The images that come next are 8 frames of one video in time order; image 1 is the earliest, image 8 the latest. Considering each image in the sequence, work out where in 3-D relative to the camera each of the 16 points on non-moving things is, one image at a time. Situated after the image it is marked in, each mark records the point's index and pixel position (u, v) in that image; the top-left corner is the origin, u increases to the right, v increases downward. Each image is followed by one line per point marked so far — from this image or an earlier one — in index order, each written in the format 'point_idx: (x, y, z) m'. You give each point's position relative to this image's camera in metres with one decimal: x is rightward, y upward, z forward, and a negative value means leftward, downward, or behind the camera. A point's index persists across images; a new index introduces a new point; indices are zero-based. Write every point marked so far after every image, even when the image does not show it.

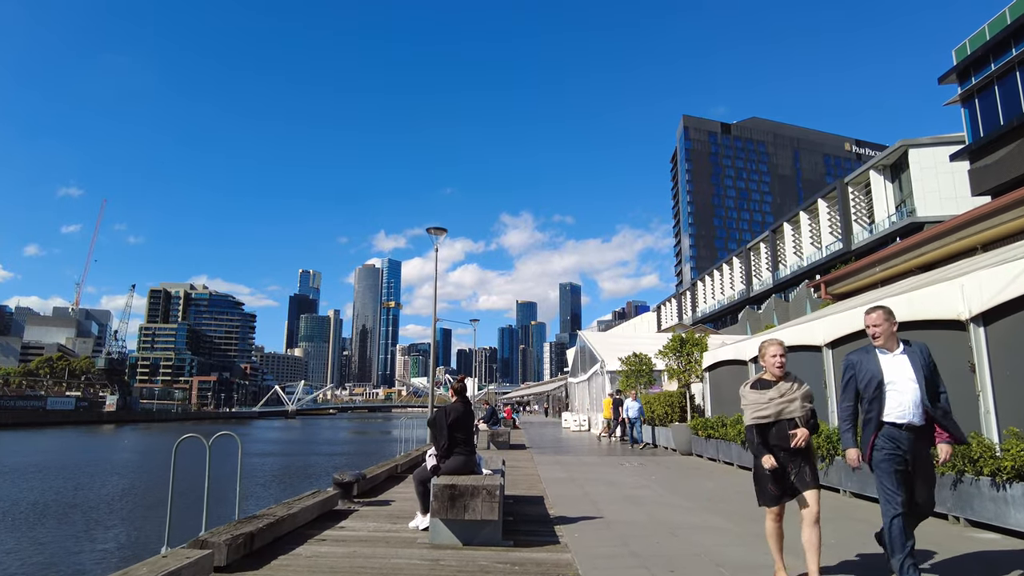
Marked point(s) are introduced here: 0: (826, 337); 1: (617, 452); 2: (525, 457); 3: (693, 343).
0: (+5.3, -0.8, +9.8) m
1: (+2.9, -4.7, +16.7) m
2: (+0.4, -4.2, +14.6) m
3: (+5.1, -1.5, +16.4) m
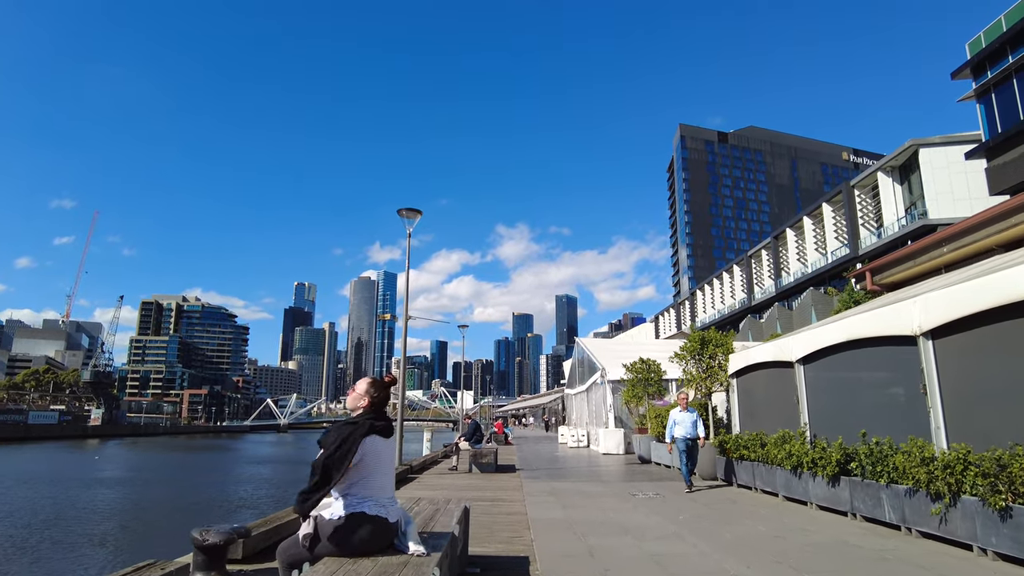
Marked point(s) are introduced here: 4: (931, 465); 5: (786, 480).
0: (+5.0, -0.4, +7.1) m
1: (+2.5, -4.5, +13.9) m
2: (0.0, -4.0, +11.8) m
3: (+4.8, -1.3, +13.7) m
4: (+4.2, -1.8, +5.9) m
5: (+4.3, -3.0, +9.1) m
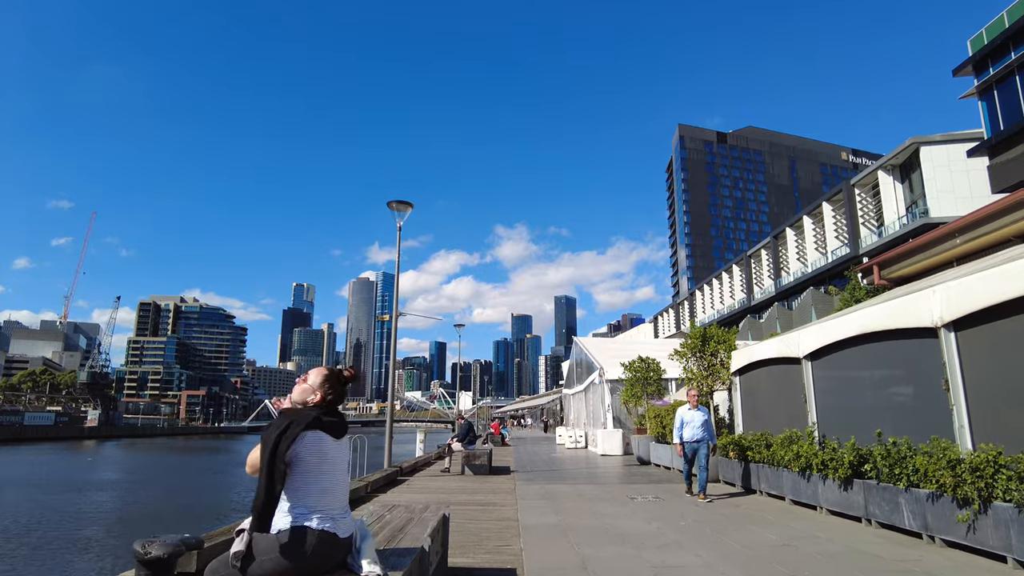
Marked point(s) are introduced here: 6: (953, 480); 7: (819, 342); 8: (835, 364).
0: (+4.8, -0.3, +6.5) m
1: (+2.4, -4.3, +13.4) m
2: (-0.1, -3.8, +11.2) m
3: (+4.6, -1.2, +13.2) m
4: (+4.1, -1.6, +5.4) m
5: (+4.1, -2.9, +8.6) m
6: (+4.1, -1.8, +5.4) m
7: (+4.7, -0.8, +8.9) m
8: (+4.8, -1.2, +8.8) m
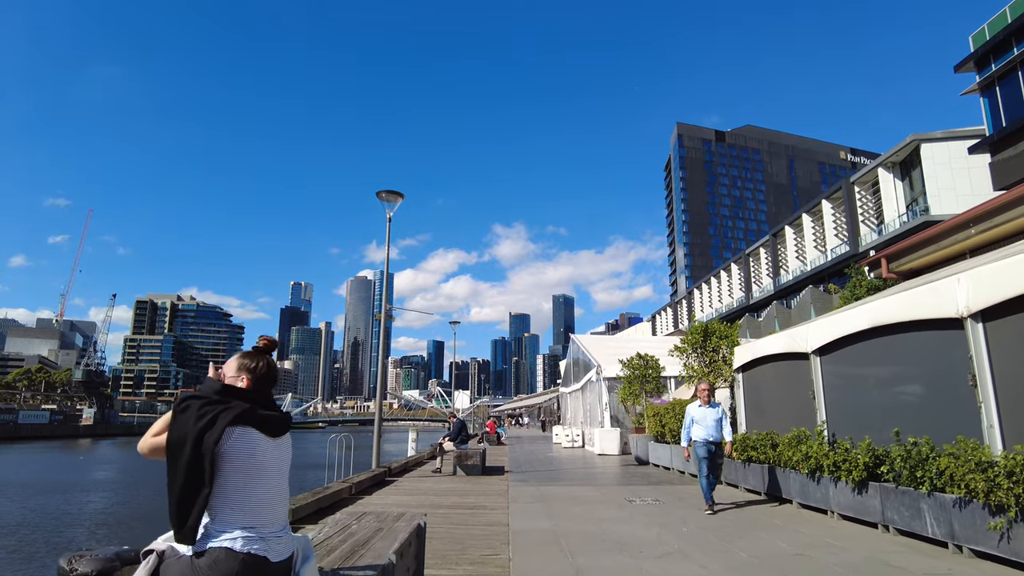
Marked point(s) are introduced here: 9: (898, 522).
0: (+4.7, -0.1, +6.0) m
1: (+2.3, -4.2, +12.9) m
2: (-0.2, -3.7, +10.7) m
3: (+4.5, -1.0, +12.7) m
4: (+4.0, -1.5, +4.9) m
5: (+4.0, -2.7, +8.1) m
6: (+4.0, -1.6, +4.9) m
7: (+4.6, -0.7, +8.4) m
8: (+4.7, -1.0, +8.3) m
9: (+4.0, -2.4, +6.1) m
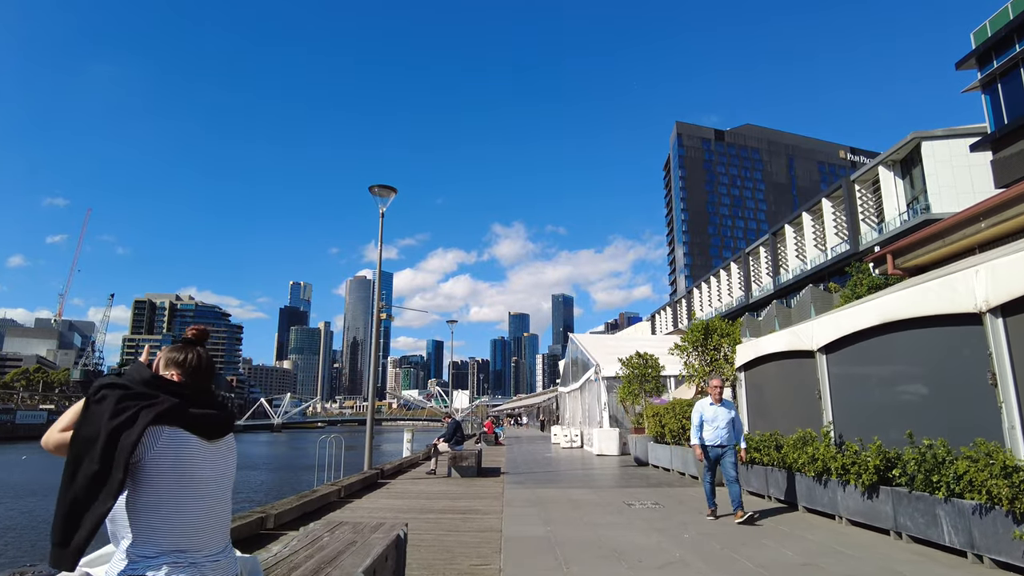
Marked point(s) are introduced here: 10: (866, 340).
0: (+4.6, -0.1, +5.7) m
1: (+2.2, -4.1, +12.6) m
2: (-0.3, -3.6, +10.4) m
3: (+4.4, -1.0, +12.4) m
4: (+3.9, -1.5, +4.6) m
5: (+3.9, -2.7, +7.8) m
6: (+3.9, -1.6, +4.6) m
7: (+4.5, -0.6, +8.1) m
8: (+4.6, -1.0, +7.9) m
9: (+3.9, -2.4, +5.8) m
10: (+4.7, -0.7, +7.7) m
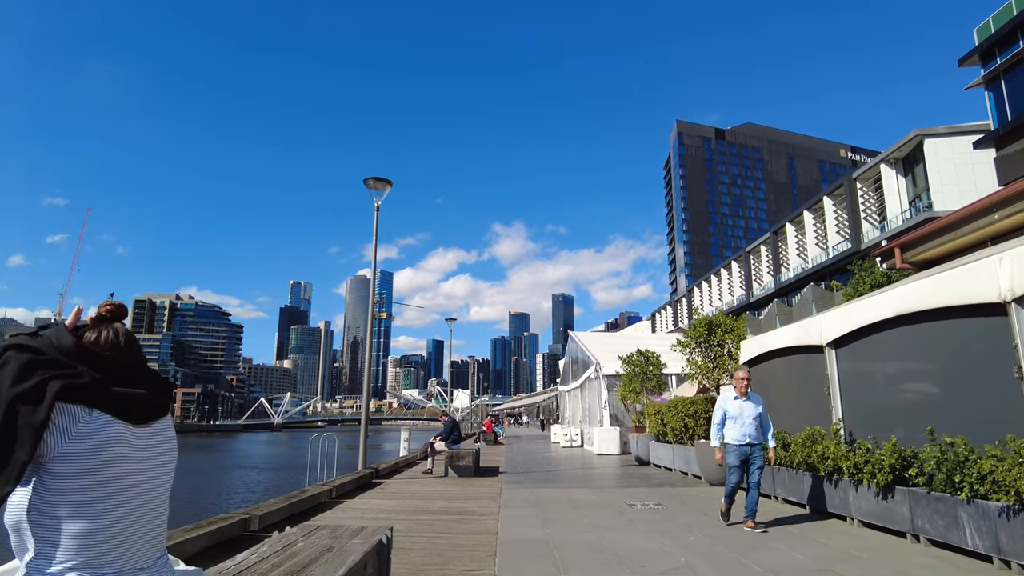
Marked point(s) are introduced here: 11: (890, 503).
0: (+4.6, 0.0, +5.4) m
1: (+2.1, -4.0, +12.2) m
2: (-0.4, -3.5, +10.1) m
3: (+4.4, -0.8, +12.1) m
4: (+3.8, -1.4, +4.2) m
5: (+3.9, -2.6, +7.5) m
6: (+3.8, -1.5, +4.2) m
7: (+4.4, -0.5, +7.8) m
8: (+4.6, -0.9, +7.6) m
9: (+3.9, -2.3, +5.5) m
10: (+4.6, -0.6, +7.4) m
11: (+3.9, -2.2, +6.1) m
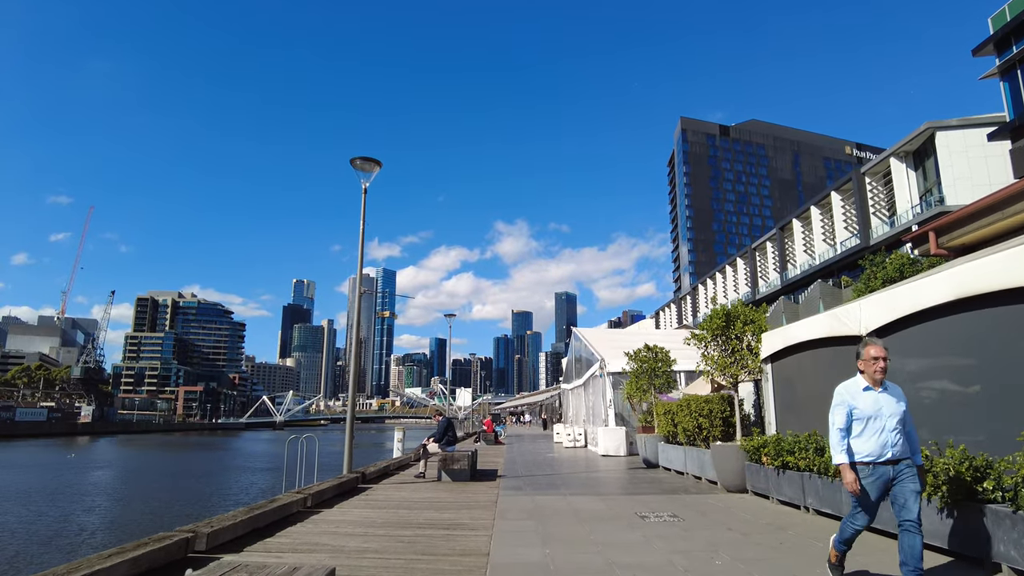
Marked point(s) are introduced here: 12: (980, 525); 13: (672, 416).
0: (+4.5, +0.3, +4.4) m
1: (+2.1, -3.8, +11.2) m
2: (-0.4, -3.3, +9.1) m
3: (+4.4, -0.6, +11.0) m
4: (+3.8, -1.1, +3.2) m
5: (+3.8, -2.3, +6.4) m
6: (+3.8, -1.3, +3.2) m
7: (+4.4, -0.3, +6.8) m
8: (+4.5, -0.6, +6.6) m
9: (+3.8, -2.1, +4.5) m
10: (+4.6, -0.4, +6.4) m
11: (+3.8, -2.0, +5.1) m
12: (+3.8, -1.9, +4.8) m
13: (+3.6, -2.9, +13.2) m
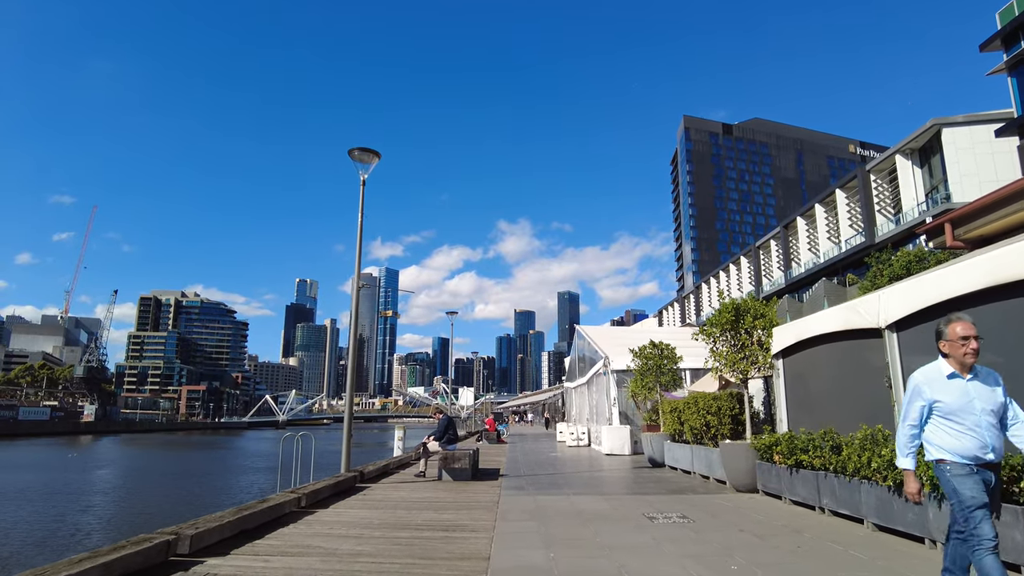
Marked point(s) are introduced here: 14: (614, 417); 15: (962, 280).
0: (+4.6, +0.4, +4.0) m
1: (+2.1, -3.7, +10.9) m
2: (-0.4, -3.2, +8.8) m
3: (+4.4, -0.5, +10.7) m
4: (+3.8, -1.0, +2.9) m
5: (+3.8, -2.2, +6.1) m
6: (+3.8, -1.2, +2.9) m
7: (+4.4, -0.2, +6.4) m
8: (+4.5, -0.5, +6.3) m
9: (+3.9, -2.0, +4.1) m
10: (+4.6, -0.2, +6.0) m
11: (+3.9, -1.9, +4.7) m
12: (+3.9, -1.8, +4.5) m
13: (+3.6, -2.8, +12.9) m
14: (+3.4, -4.3, +19.7) m
15: (+4.5, +0.1, +5.8) m
